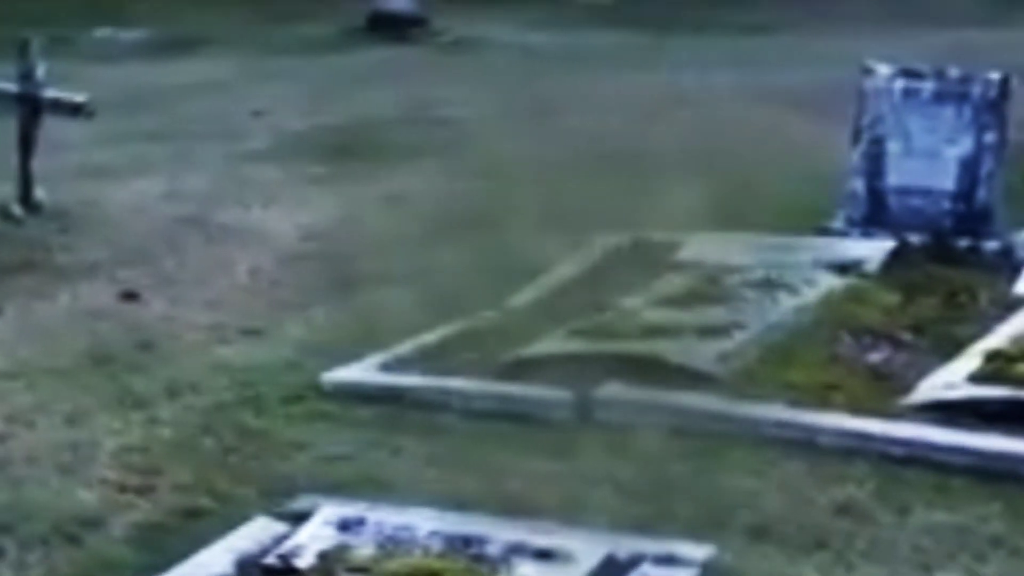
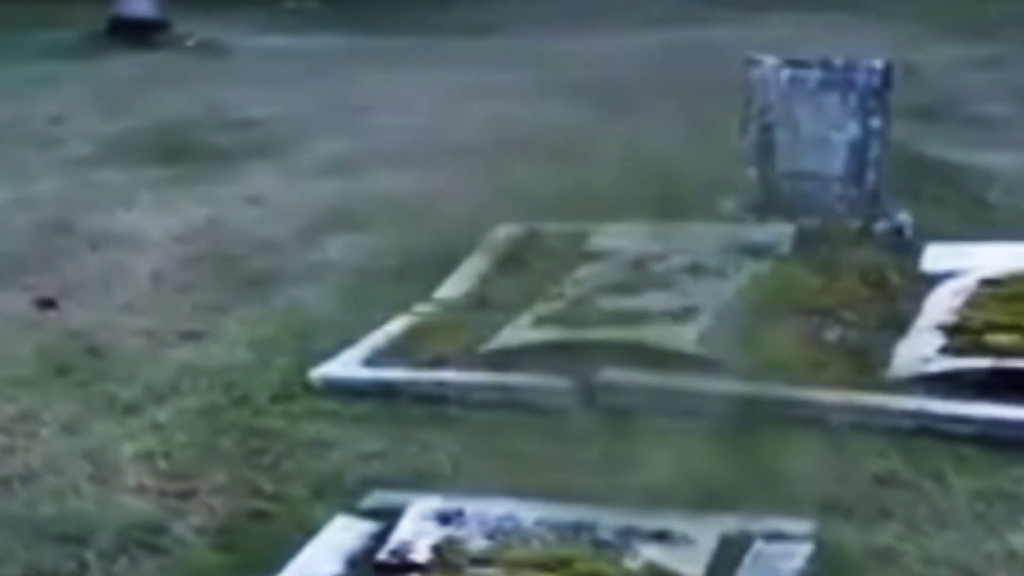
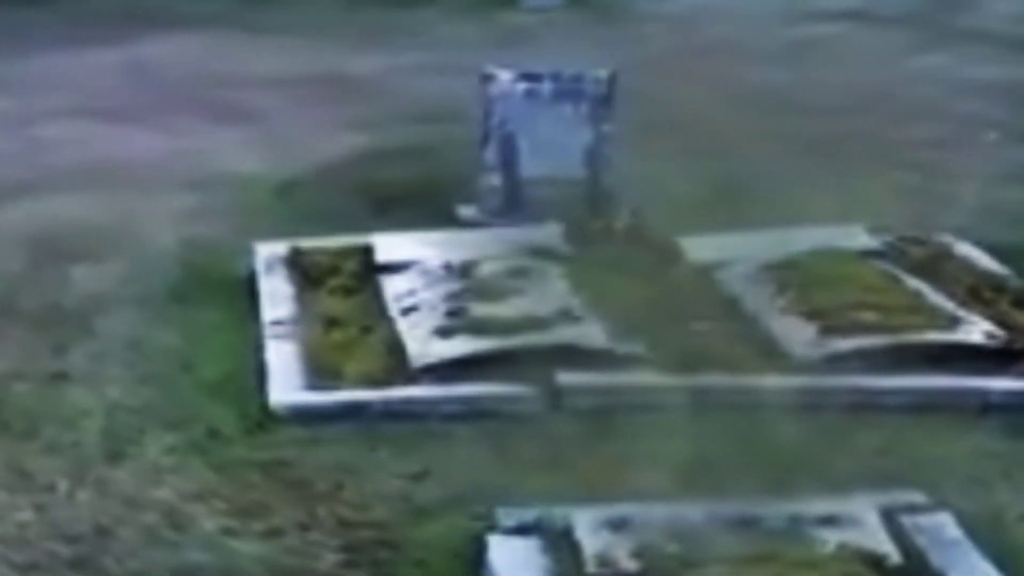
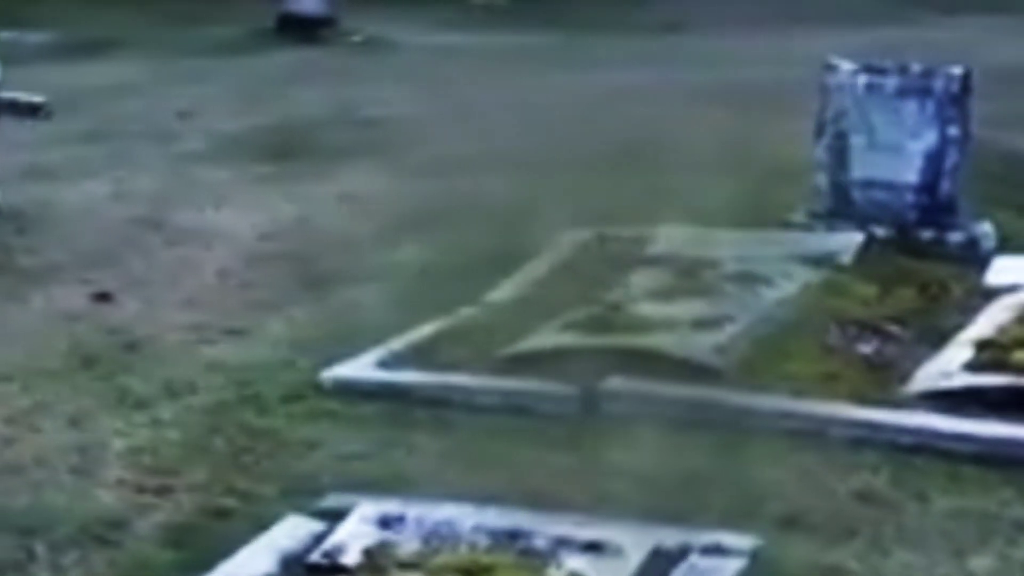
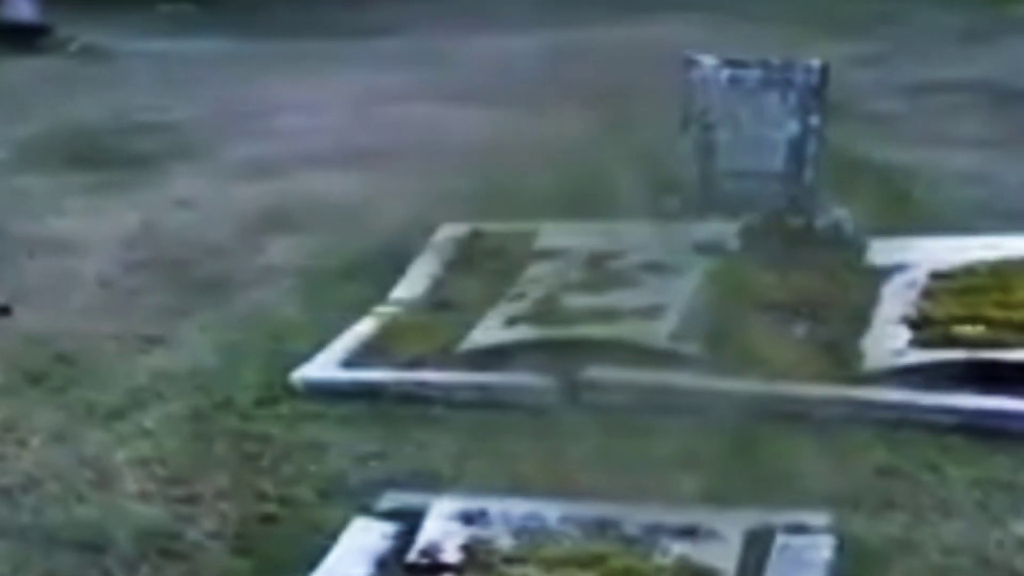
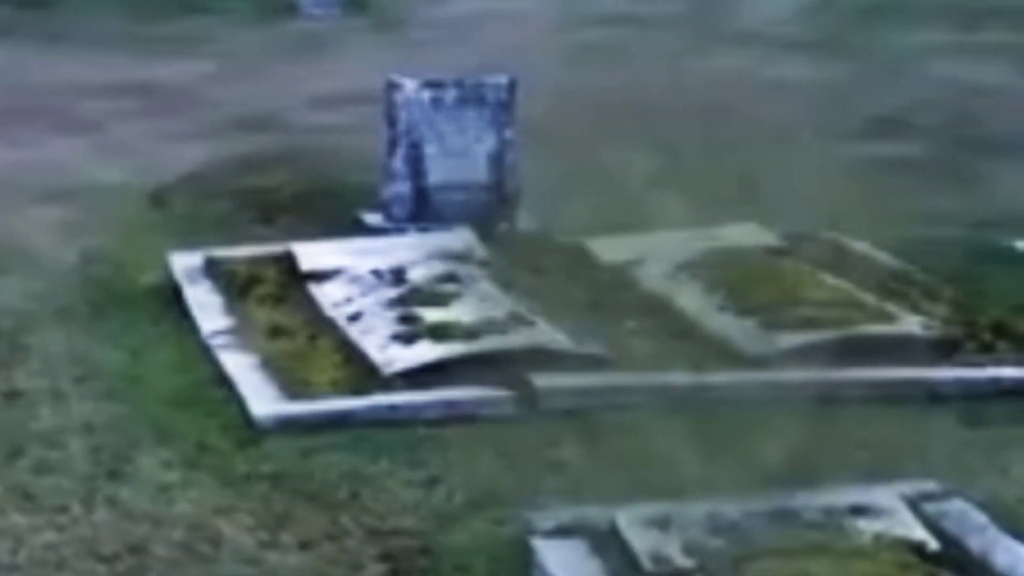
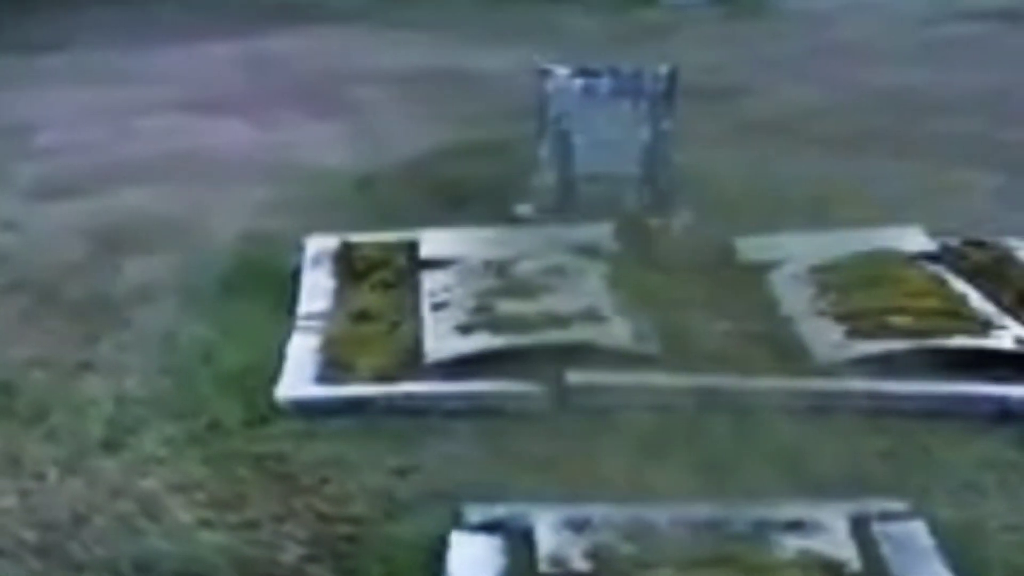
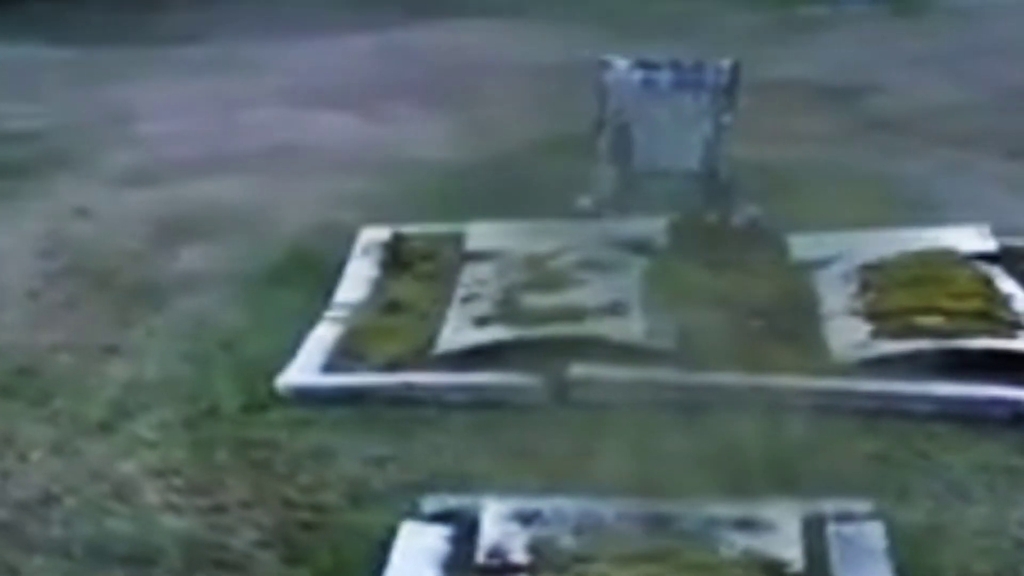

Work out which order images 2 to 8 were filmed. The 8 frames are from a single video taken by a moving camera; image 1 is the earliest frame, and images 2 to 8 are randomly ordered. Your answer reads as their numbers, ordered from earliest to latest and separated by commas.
4, 2, 5, 8, 7, 3, 6
